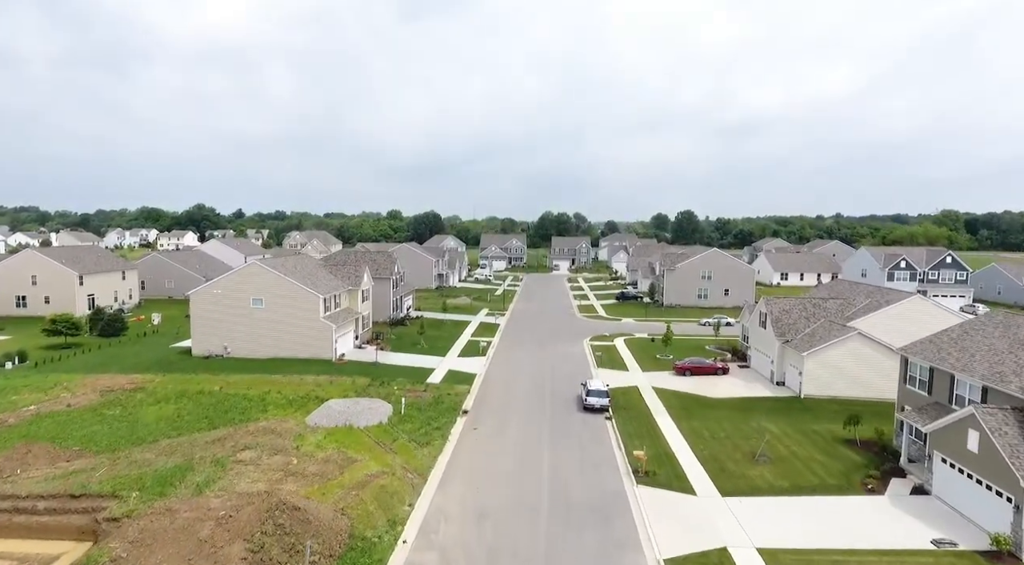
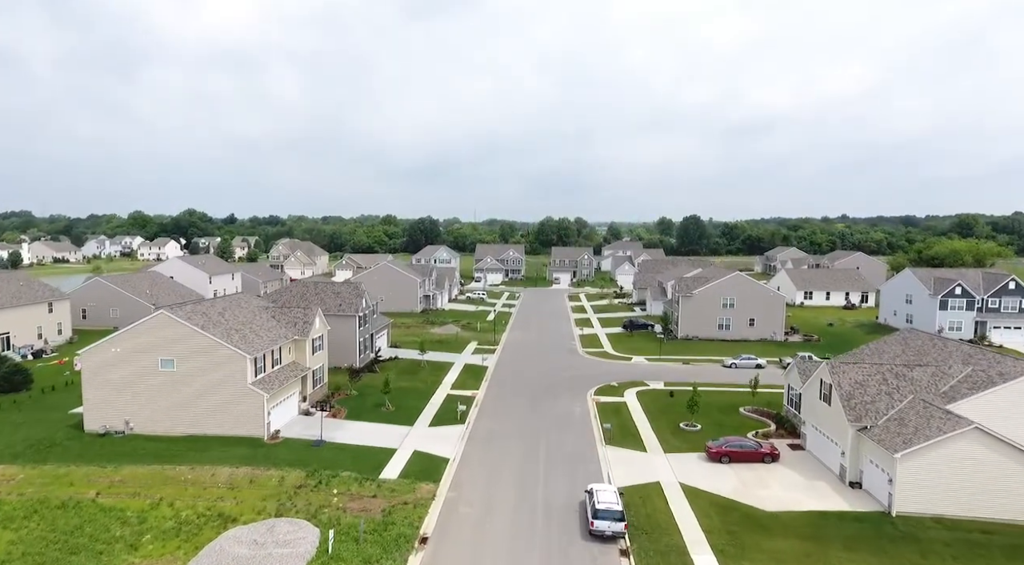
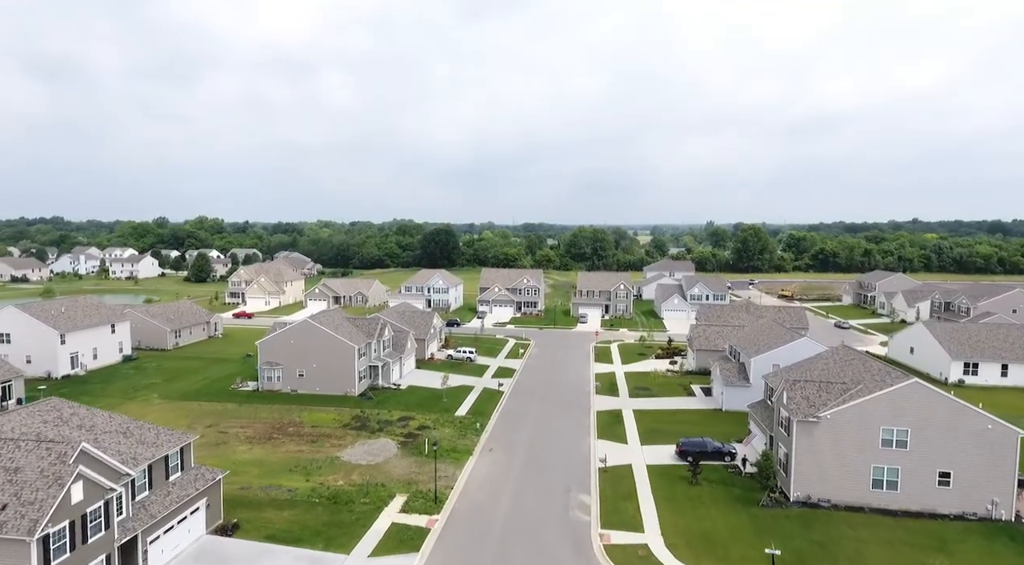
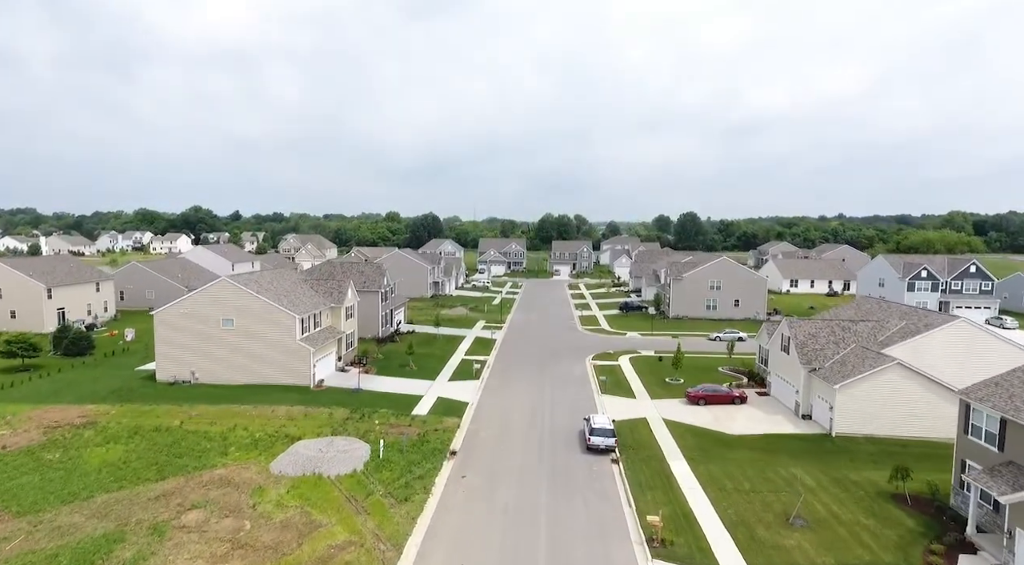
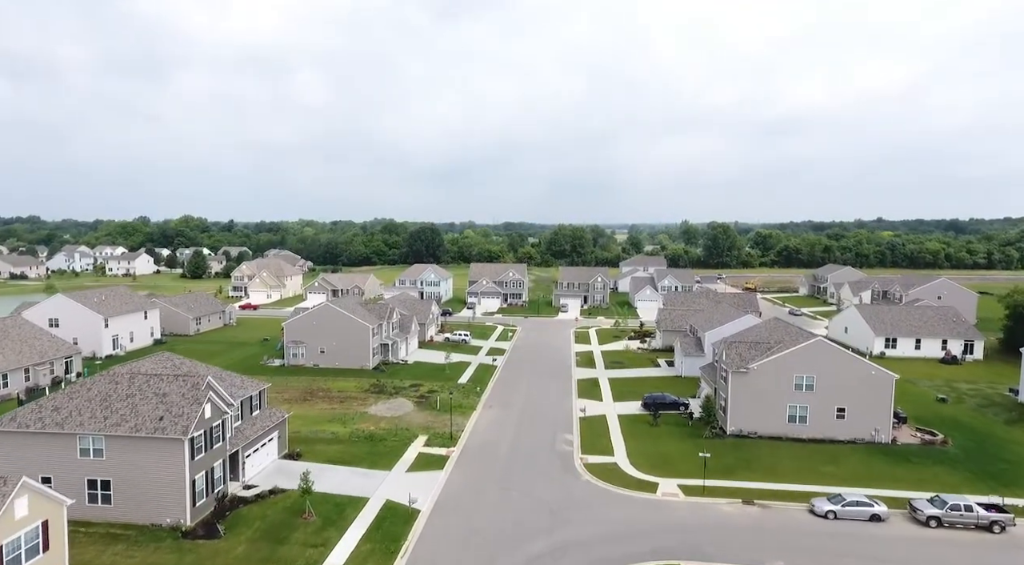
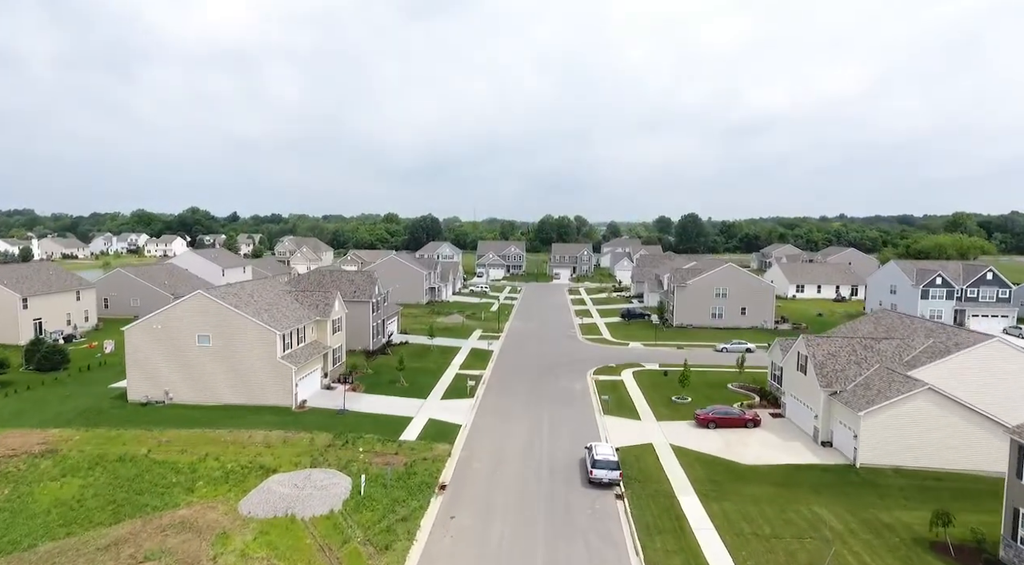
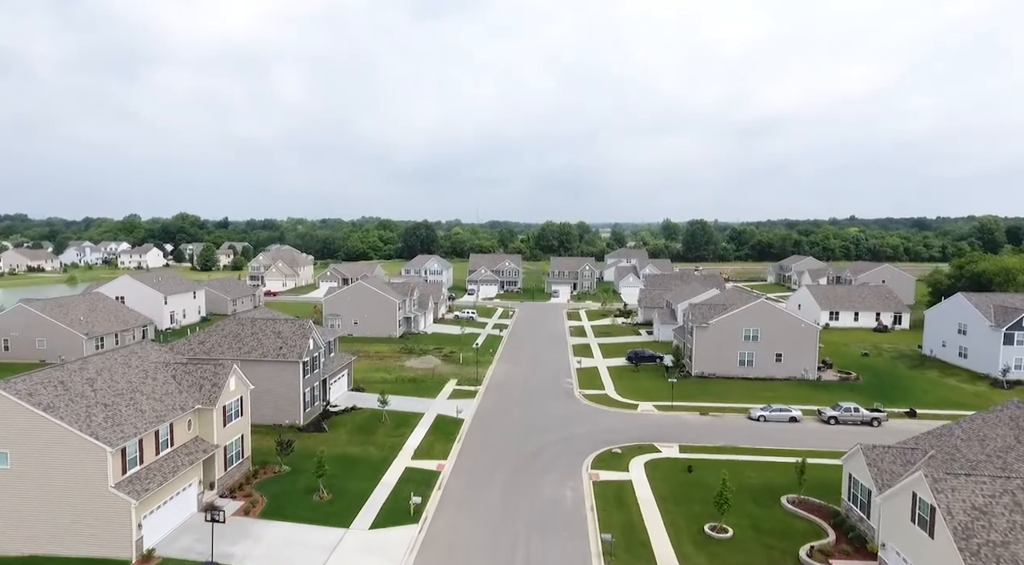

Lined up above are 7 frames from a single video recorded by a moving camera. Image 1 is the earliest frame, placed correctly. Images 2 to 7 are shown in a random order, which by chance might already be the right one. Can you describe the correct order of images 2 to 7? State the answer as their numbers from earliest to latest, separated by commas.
4, 6, 2, 7, 5, 3
